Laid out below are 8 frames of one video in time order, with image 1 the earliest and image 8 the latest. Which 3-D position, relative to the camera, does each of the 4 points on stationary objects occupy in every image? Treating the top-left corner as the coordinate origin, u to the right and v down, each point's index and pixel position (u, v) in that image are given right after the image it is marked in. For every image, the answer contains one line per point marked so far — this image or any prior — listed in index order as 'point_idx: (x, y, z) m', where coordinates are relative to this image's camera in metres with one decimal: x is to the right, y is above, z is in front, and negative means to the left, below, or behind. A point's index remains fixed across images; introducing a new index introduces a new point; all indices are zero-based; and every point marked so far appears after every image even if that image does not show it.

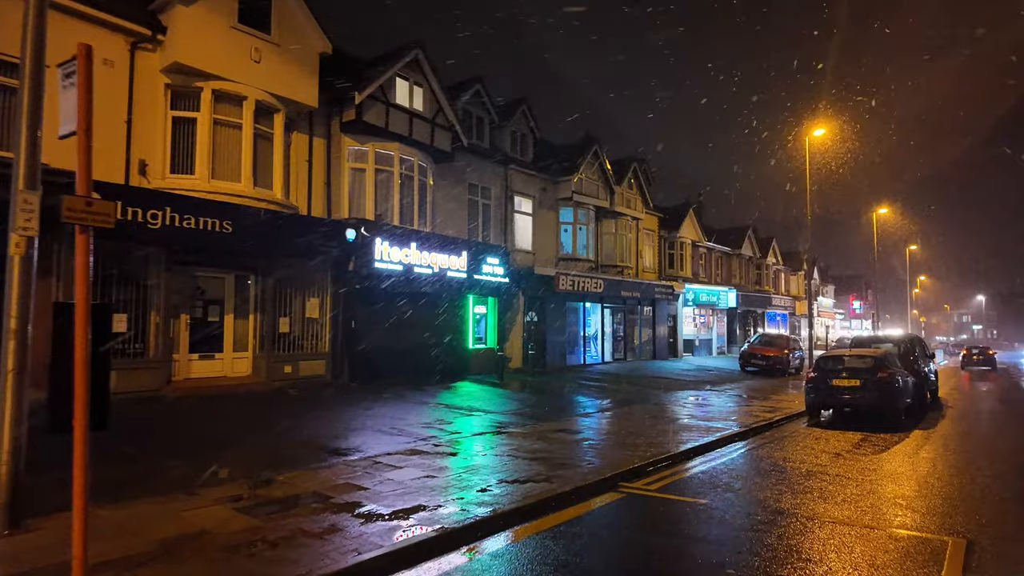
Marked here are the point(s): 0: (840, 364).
0: (+8.0, -1.9, +14.5) m
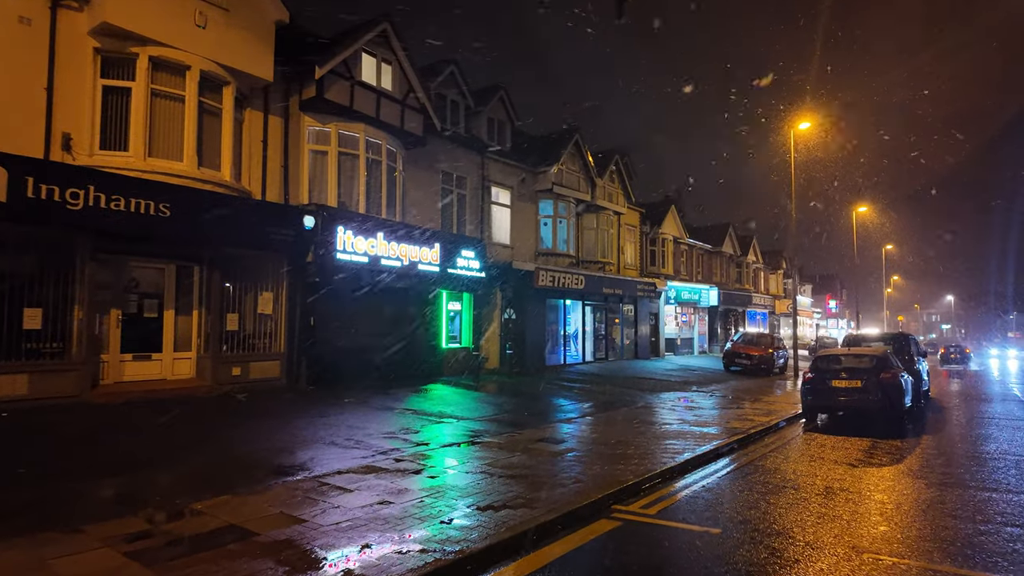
0: (+7.5, -1.7, +13.5) m
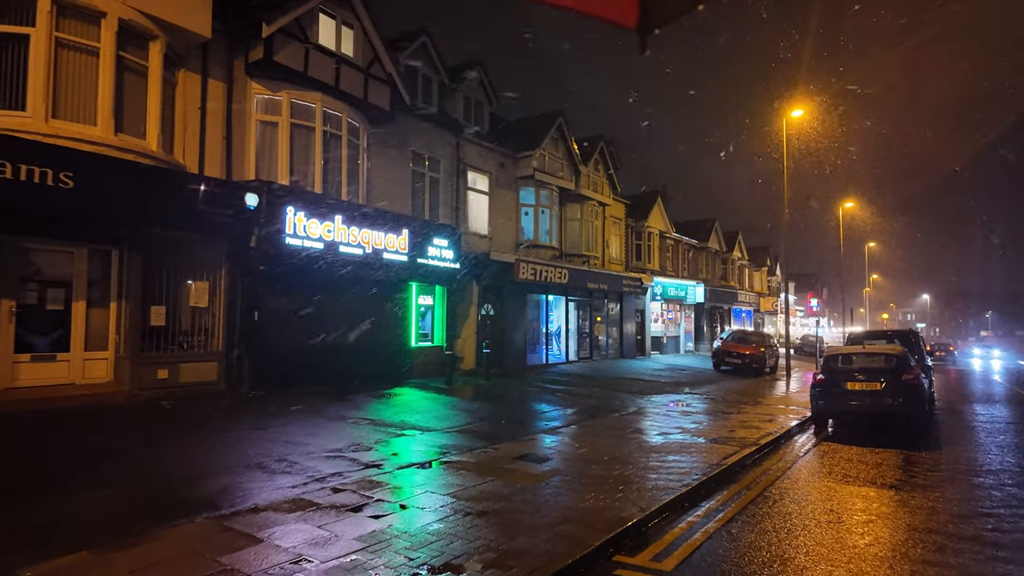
0: (+7.0, -1.6, +12.1) m
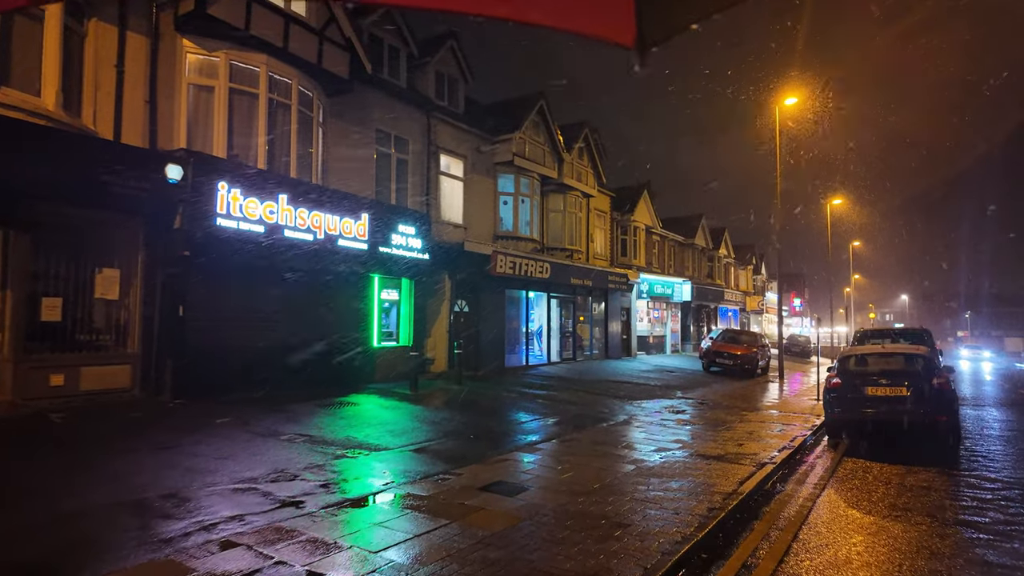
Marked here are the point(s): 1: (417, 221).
0: (+6.5, -1.4, +10.7) m
1: (-2.4, +1.7, +14.5) m
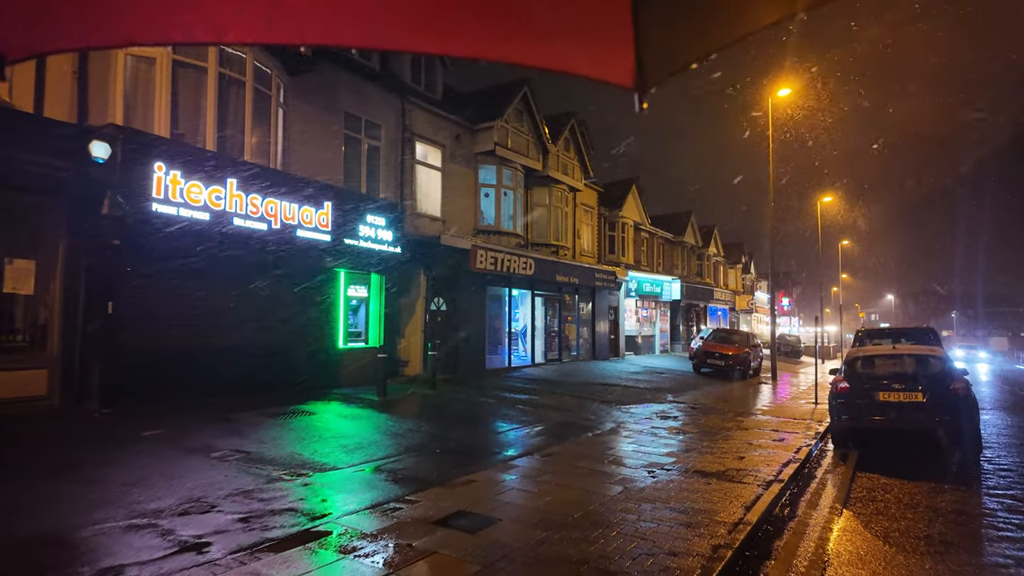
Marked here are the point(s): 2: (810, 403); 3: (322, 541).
0: (+6.1, -1.3, +9.7) m
1: (-2.8, +1.7, +13.4) m
2: (+8.1, -3.1, +15.9) m
3: (-1.5, -2.0, +4.7) m
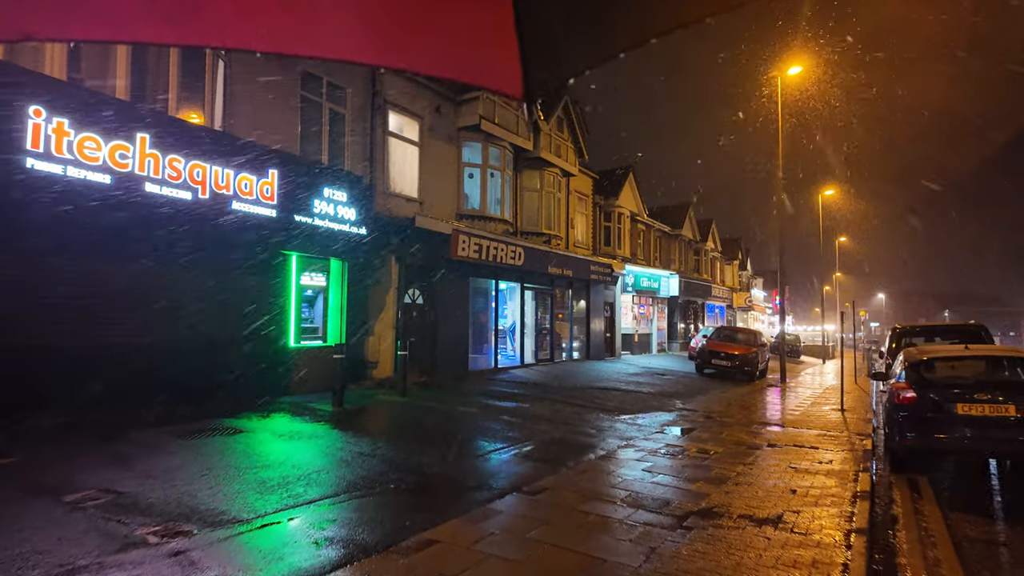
0: (+5.9, -1.2, +7.8) m
1: (-3.1, +2.0, +11.4) m
2: (+7.7, -2.9, +14.1) m
3: (-1.6, -1.8, +2.7) m
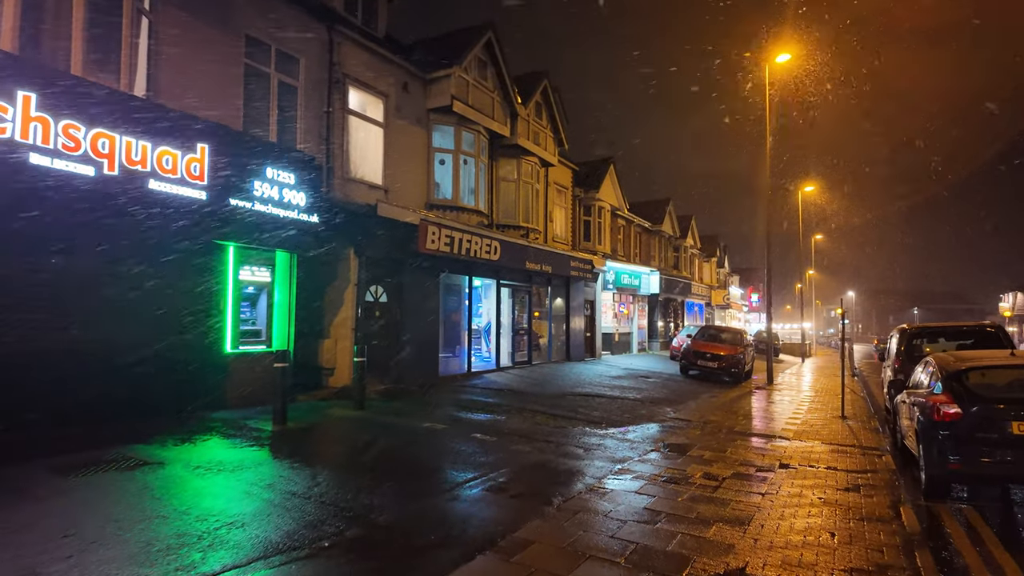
0: (+5.6, -1.1, +6.7) m
1: (-3.5, +2.0, +9.9) m
2: (+7.2, -2.9, +13.0) m
3: (-1.7, -1.8, +1.3) m
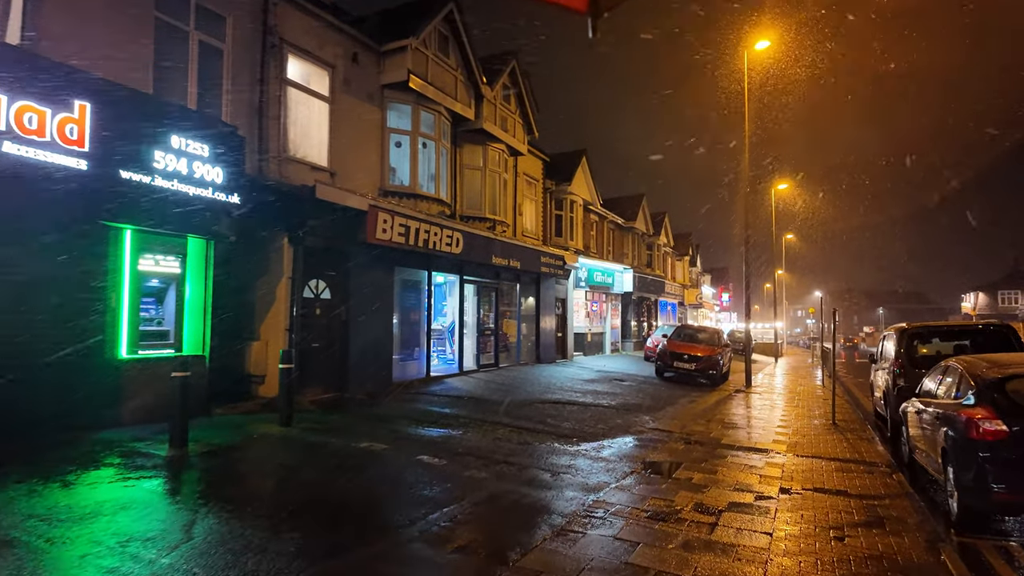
0: (+5.1, -1.1, +5.6) m
1: (-4.1, +2.1, +8.3) m
2: (+6.4, -2.8, +12.0) m
3: (-1.9, -1.7, -0.1) m
